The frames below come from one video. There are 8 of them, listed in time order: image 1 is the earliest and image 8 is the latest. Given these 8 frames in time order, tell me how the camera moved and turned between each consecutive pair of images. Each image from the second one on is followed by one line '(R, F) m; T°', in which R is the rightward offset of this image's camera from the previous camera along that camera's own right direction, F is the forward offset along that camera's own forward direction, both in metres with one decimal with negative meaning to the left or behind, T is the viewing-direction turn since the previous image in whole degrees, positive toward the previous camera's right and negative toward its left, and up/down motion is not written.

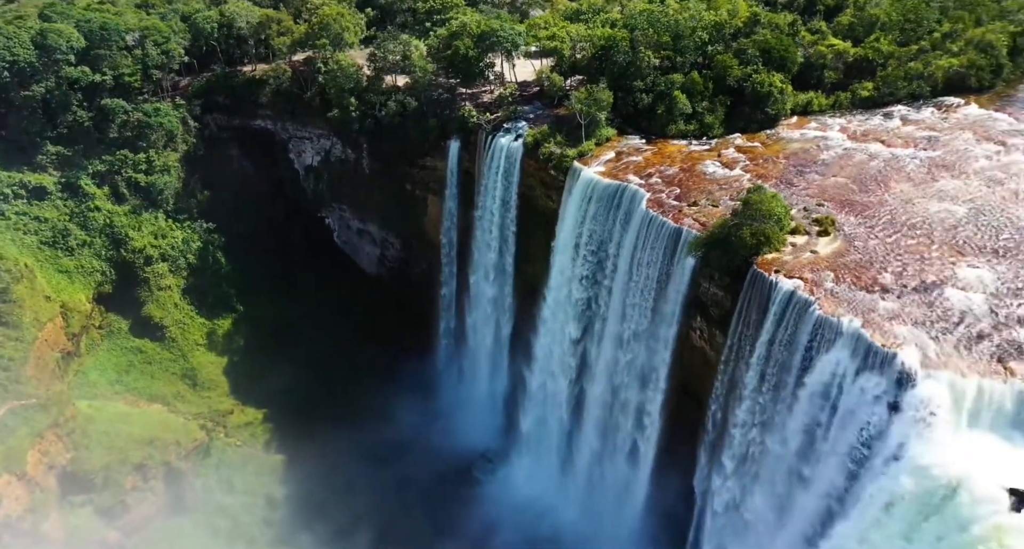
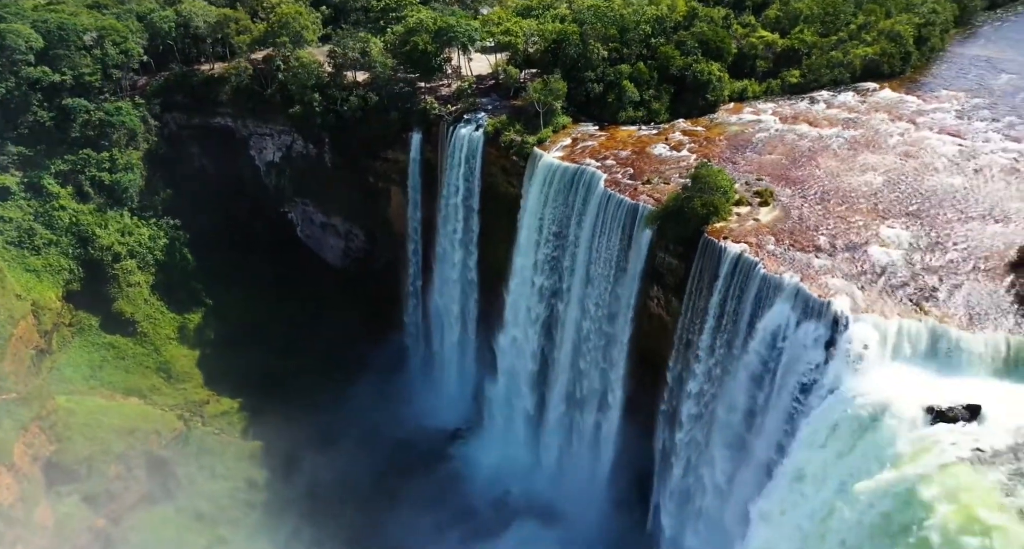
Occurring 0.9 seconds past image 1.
(-1.2, -2.0) m; +4°
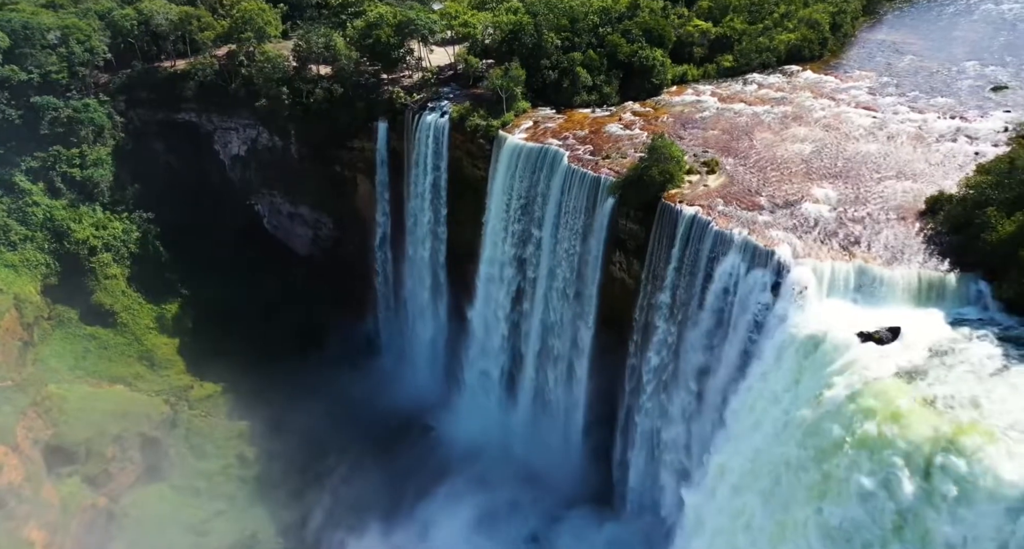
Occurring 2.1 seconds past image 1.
(-1.6, -2.6) m; +5°
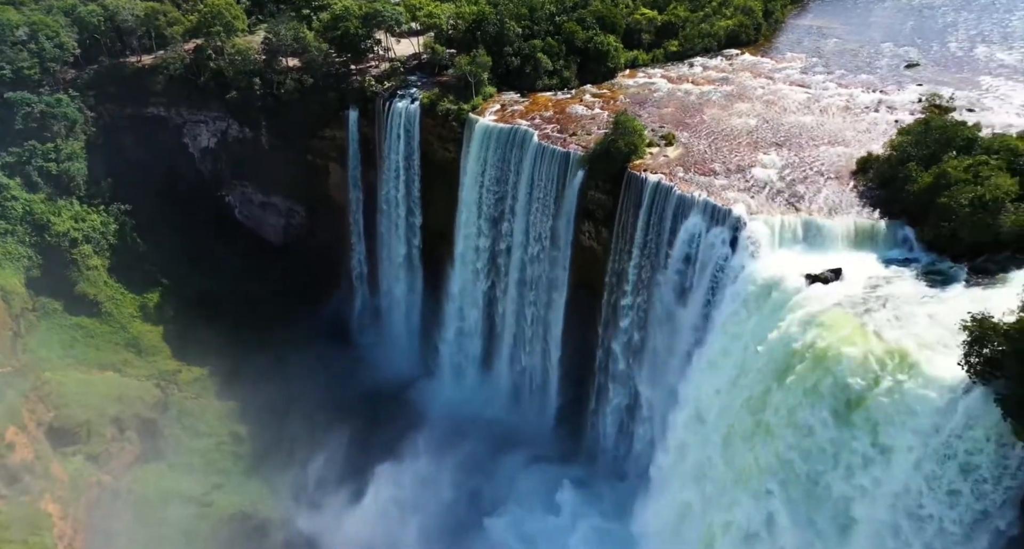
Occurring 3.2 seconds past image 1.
(-1.8, -2.6) m; +5°
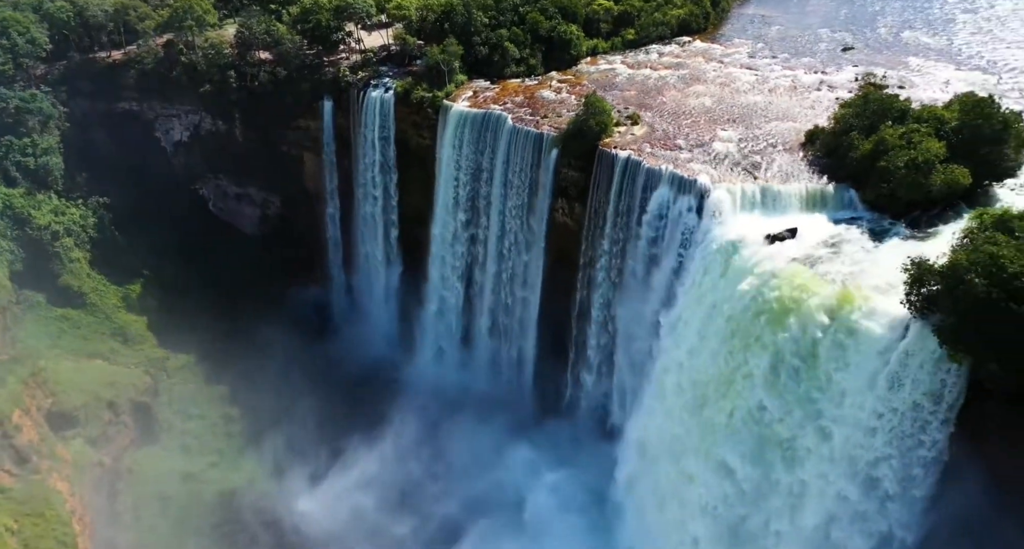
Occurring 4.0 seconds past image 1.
(-1.5, -2.2) m; +4°
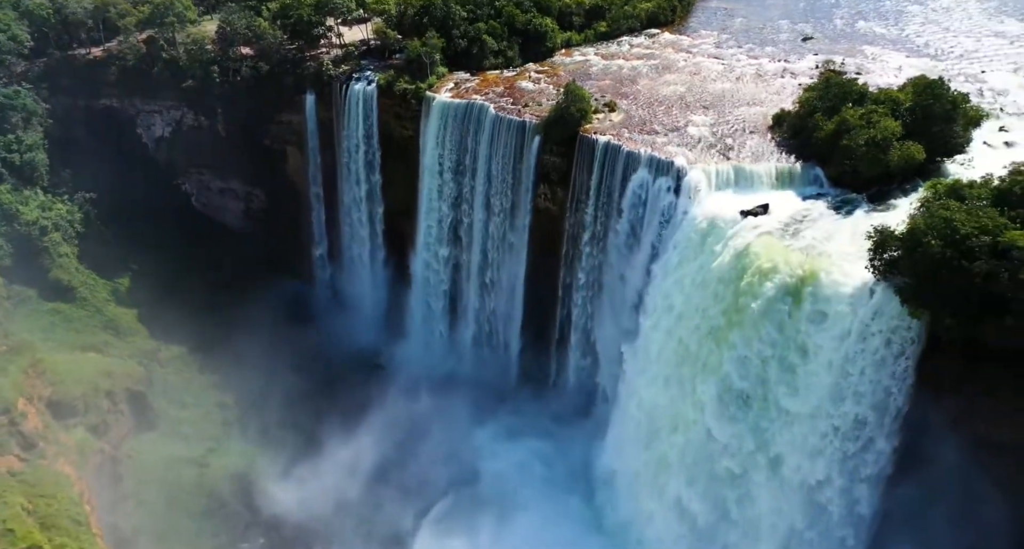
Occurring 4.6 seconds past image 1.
(-1.1, -1.6) m; +3°
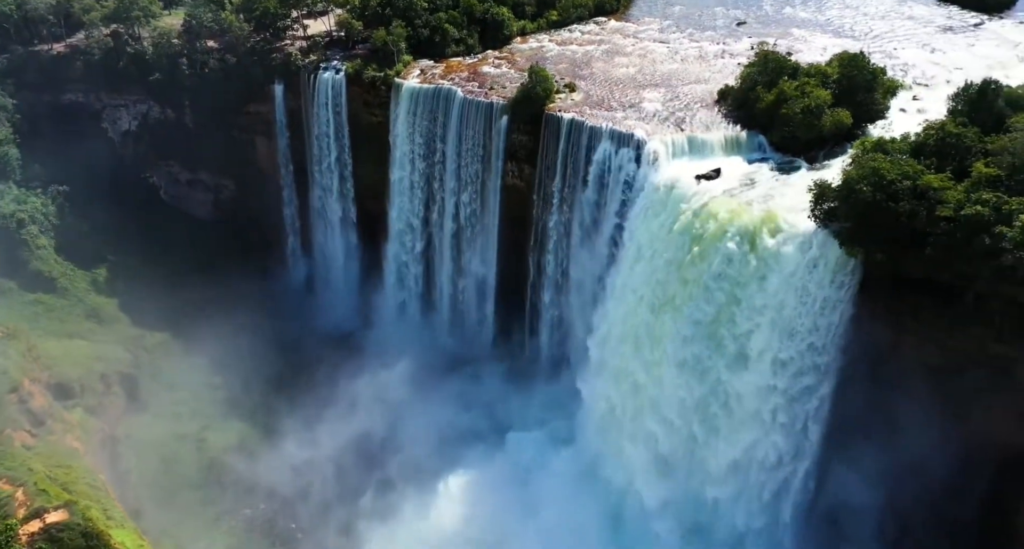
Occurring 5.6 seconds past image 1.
(-2.0, -2.8) m; +5°
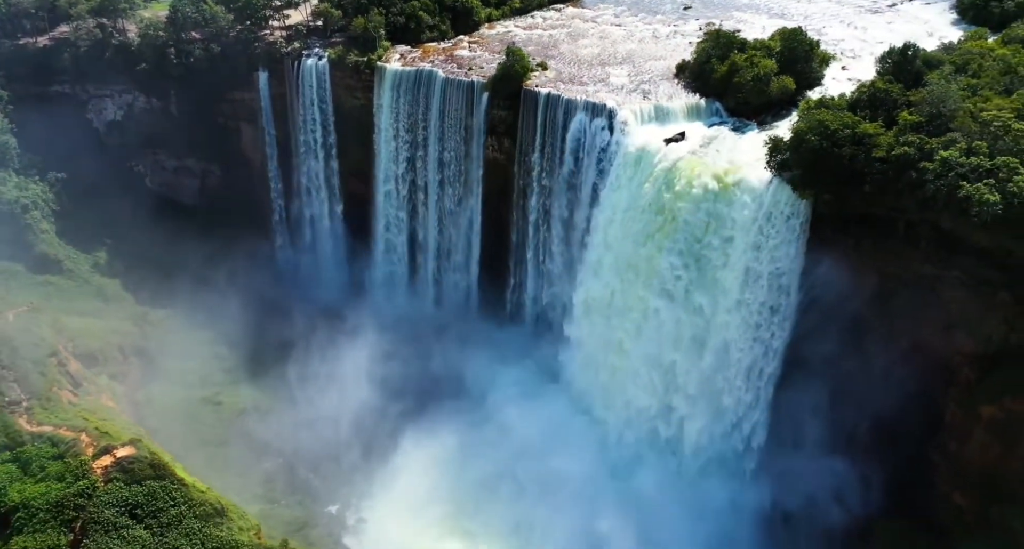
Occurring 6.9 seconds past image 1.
(-2.8, -3.8) m; +5°
